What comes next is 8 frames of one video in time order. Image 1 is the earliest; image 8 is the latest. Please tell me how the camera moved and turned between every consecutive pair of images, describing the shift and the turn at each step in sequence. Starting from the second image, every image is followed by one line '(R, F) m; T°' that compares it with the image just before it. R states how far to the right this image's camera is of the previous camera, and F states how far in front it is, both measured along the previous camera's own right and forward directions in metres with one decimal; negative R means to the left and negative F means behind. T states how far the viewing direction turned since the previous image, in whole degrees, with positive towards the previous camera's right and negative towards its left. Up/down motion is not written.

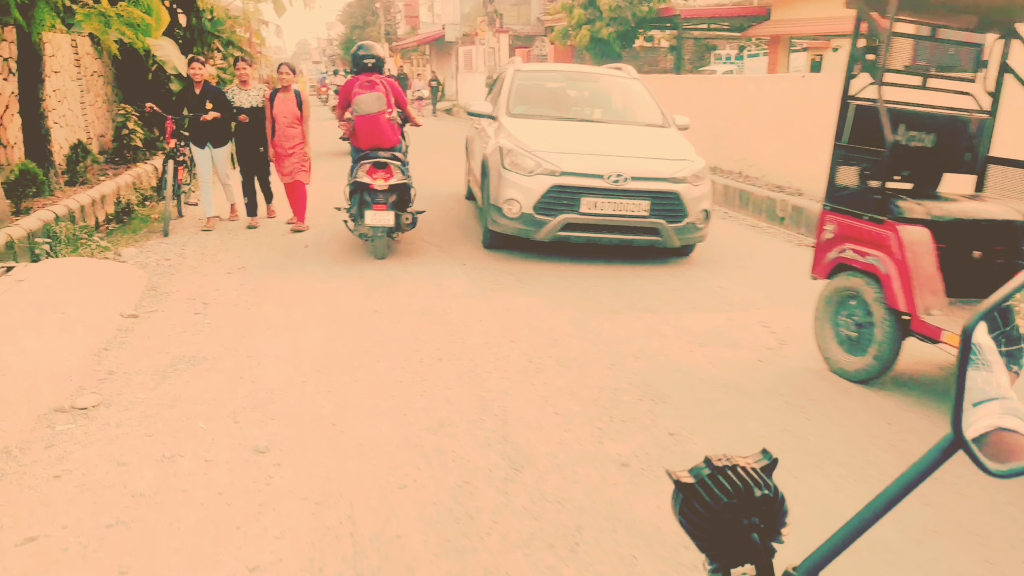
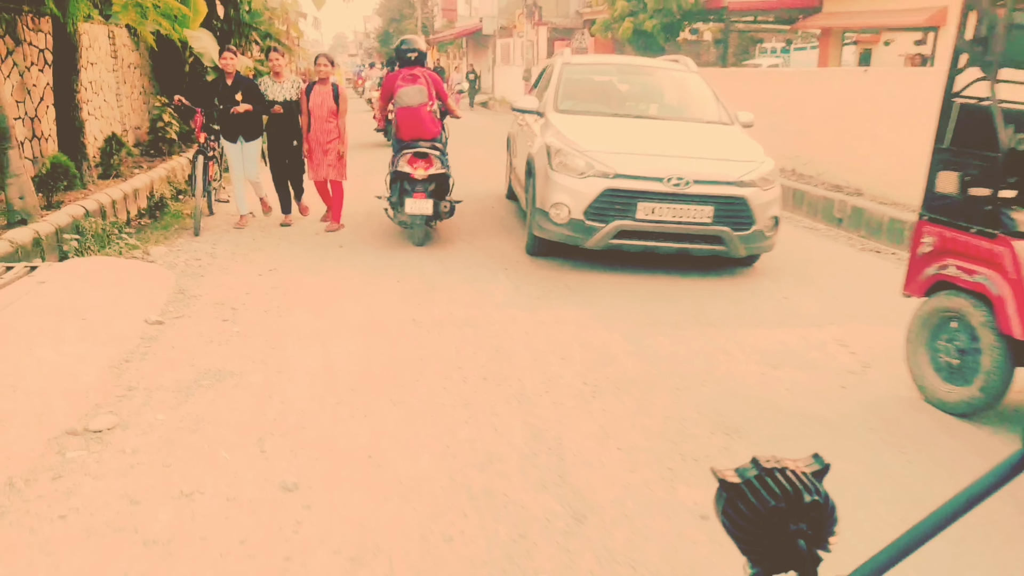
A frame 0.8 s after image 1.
(-0.1, +0.4) m; -2°
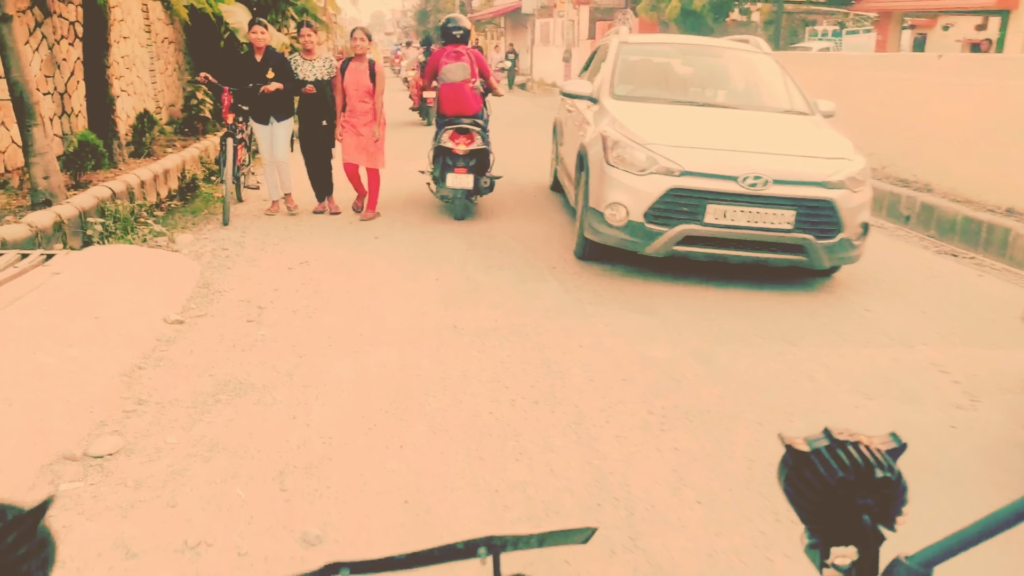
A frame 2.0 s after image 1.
(-0.1, +0.5) m; -2°
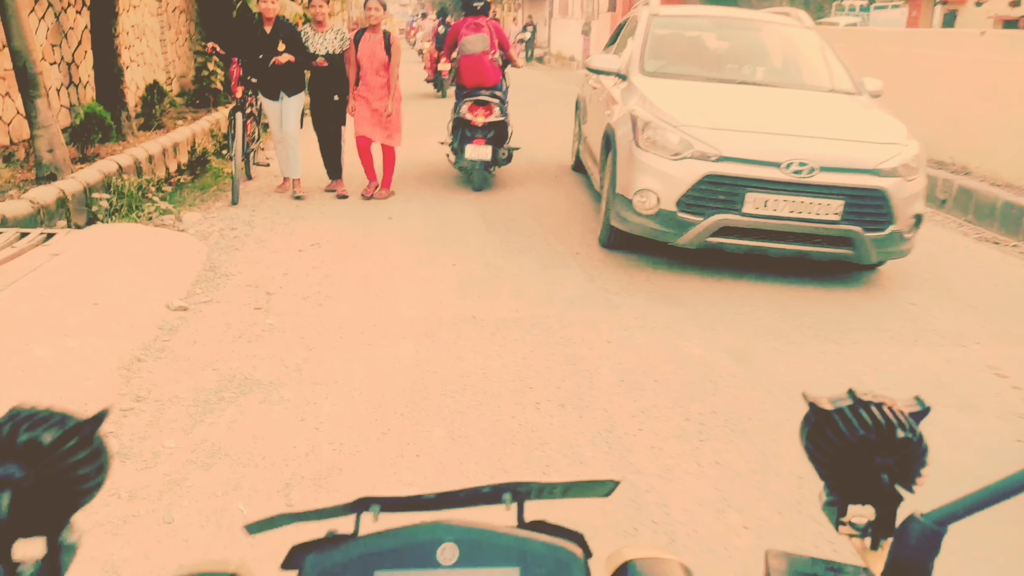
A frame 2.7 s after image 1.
(-0.1, +0.3) m; -1°
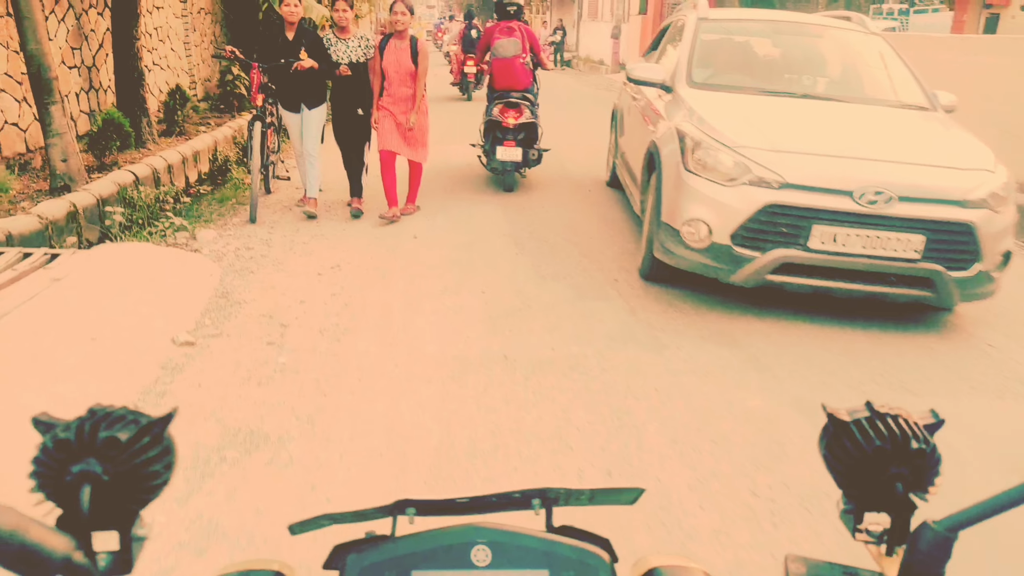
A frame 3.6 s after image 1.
(-0.1, +0.4) m; -2°
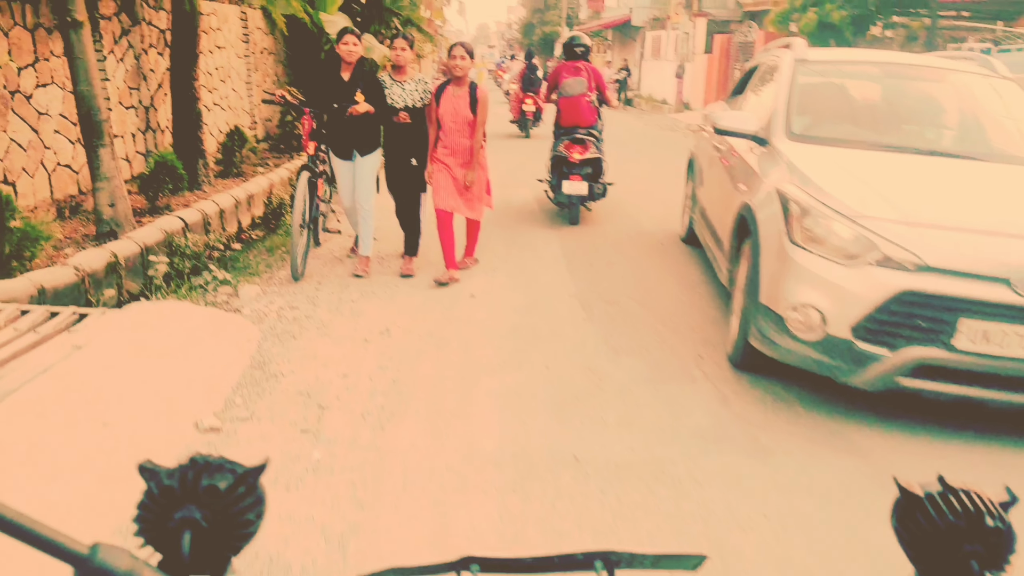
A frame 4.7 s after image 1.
(-0.1, +0.6) m; -4°
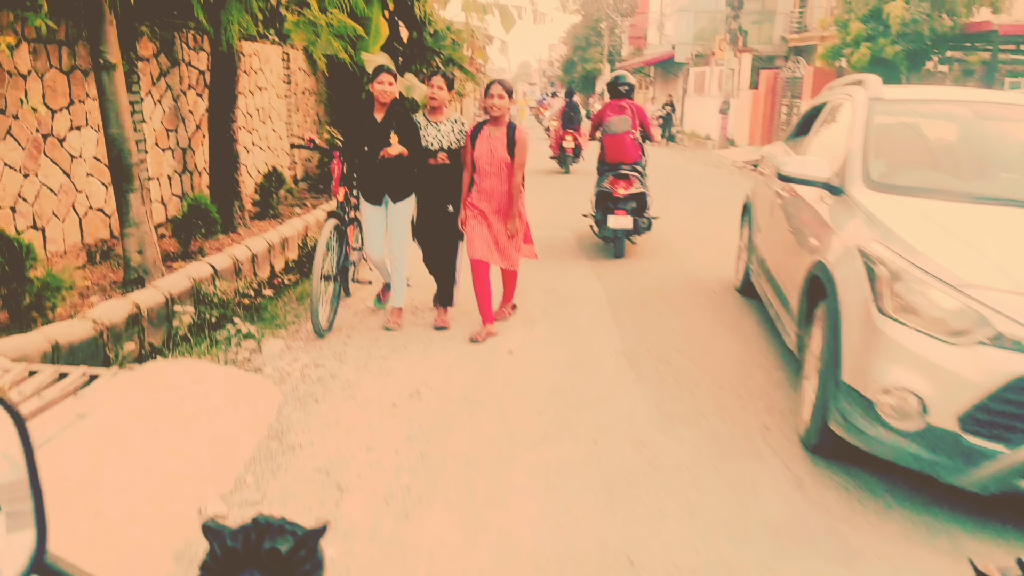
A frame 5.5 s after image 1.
(0.0, +0.4) m; -3°
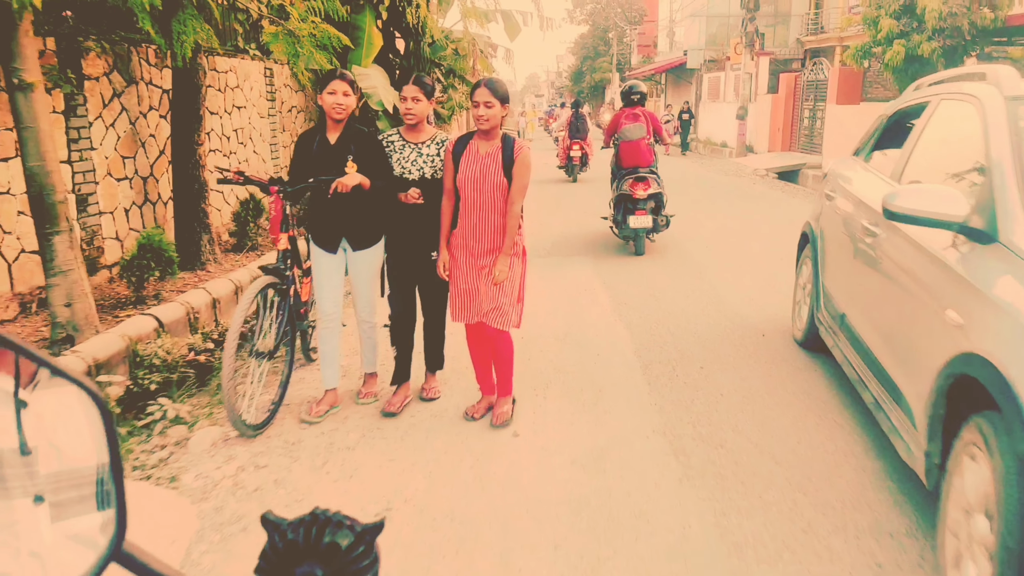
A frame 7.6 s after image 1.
(+0.1, +1.2) m; -1°
